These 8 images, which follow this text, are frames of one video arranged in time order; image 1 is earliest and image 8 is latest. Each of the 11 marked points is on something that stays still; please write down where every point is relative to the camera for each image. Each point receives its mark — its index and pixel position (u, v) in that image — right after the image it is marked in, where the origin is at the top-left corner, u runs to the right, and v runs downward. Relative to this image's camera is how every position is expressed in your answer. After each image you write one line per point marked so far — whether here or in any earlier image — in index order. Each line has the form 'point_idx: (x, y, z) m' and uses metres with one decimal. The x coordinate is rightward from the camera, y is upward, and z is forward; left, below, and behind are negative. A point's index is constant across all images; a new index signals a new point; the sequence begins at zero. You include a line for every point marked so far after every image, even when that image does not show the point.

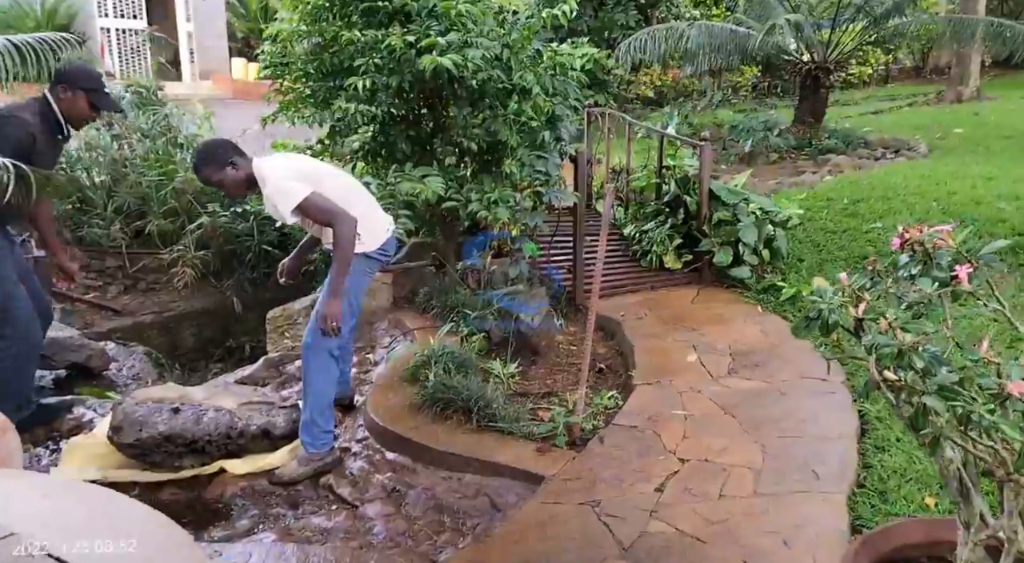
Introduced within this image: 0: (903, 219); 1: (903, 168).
0: (+2.6, +0.4, +5.0) m
1: (+3.3, +1.0, +6.4) m
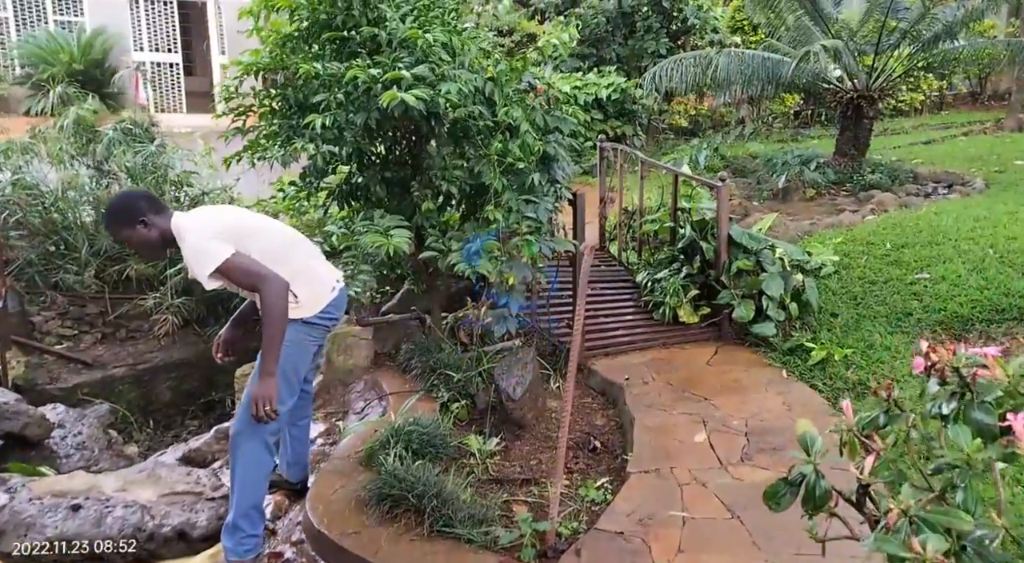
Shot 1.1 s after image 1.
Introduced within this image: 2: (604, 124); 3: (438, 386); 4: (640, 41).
0: (+2.5, +0.1, +4.4) m
1: (+3.4, +0.6, +5.8) m
2: (+1.1, +1.9, +9.1) m
3: (-0.4, -0.5, +3.7) m
4: (+1.6, +3.1, +9.8) m
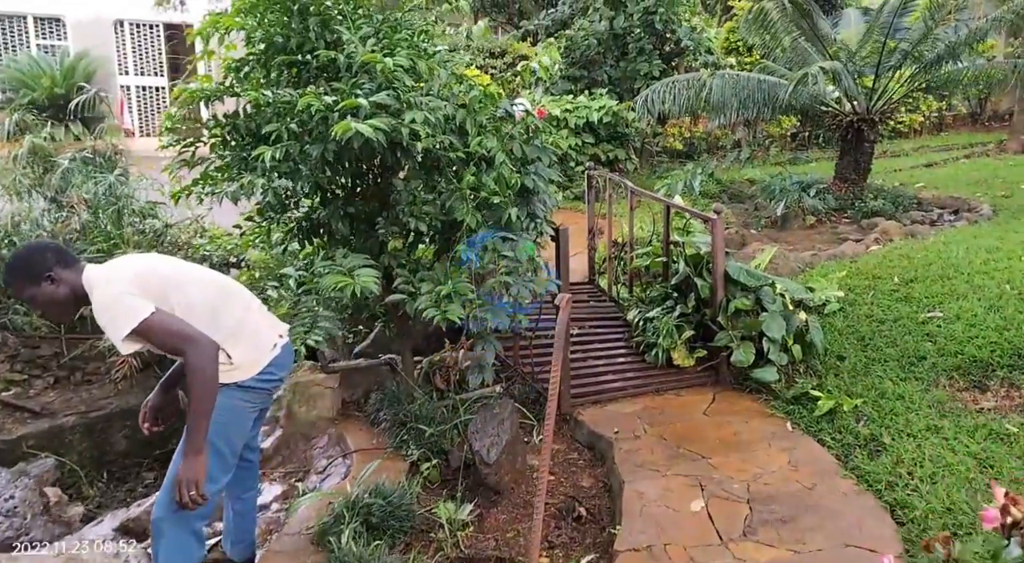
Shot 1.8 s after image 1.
0: (+2.4, -0.1, +4.1) m
1: (+3.2, +0.3, +5.5) m
2: (+1.0, +1.6, +8.9) m
3: (-0.5, -0.7, +3.4) m
4: (+1.5, +2.7, +9.5) m
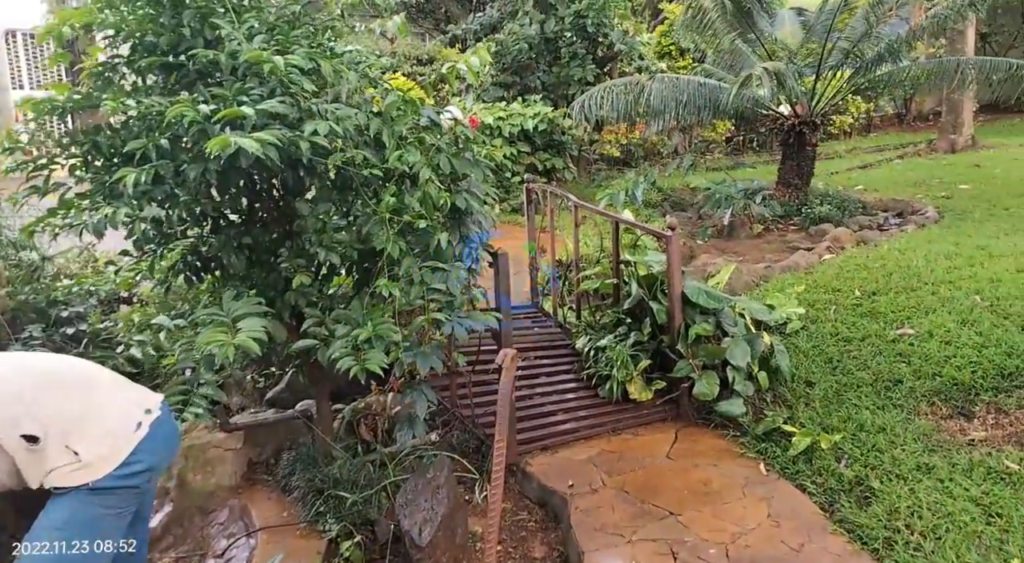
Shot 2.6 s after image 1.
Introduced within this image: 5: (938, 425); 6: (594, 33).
0: (+2.1, -0.2, +3.8) m
1: (+2.8, +0.3, +5.2) m
2: (+0.2, +1.4, +8.5) m
3: (-0.7, -0.9, +2.8) m
4: (+0.7, +2.6, +9.2) m
5: (+1.7, -0.6, +3.1) m
6: (+1.0, +2.9, +9.1) m
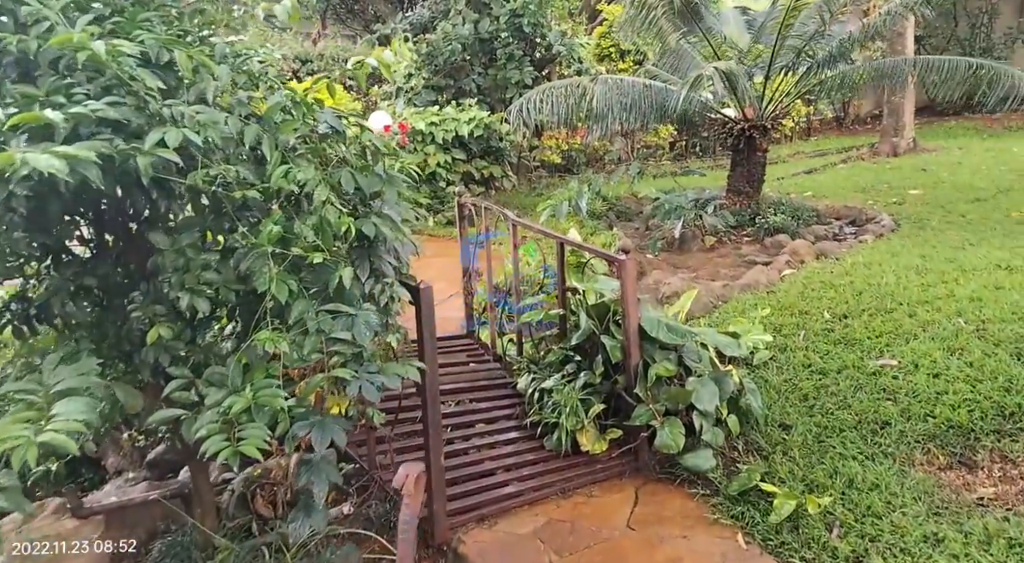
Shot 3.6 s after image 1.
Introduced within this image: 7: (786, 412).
0: (+1.8, -0.3, +3.4) m
1: (+2.4, +0.2, +4.9) m
2: (-0.5, +1.2, +7.9) m
3: (-0.9, -1.0, +2.2) m
4: (-0.1, +2.4, +8.6) m
5: (+1.5, -0.7, +2.7) m
6: (+0.2, +2.8, +8.6) m
7: (+1.1, -0.5, +3.2) m
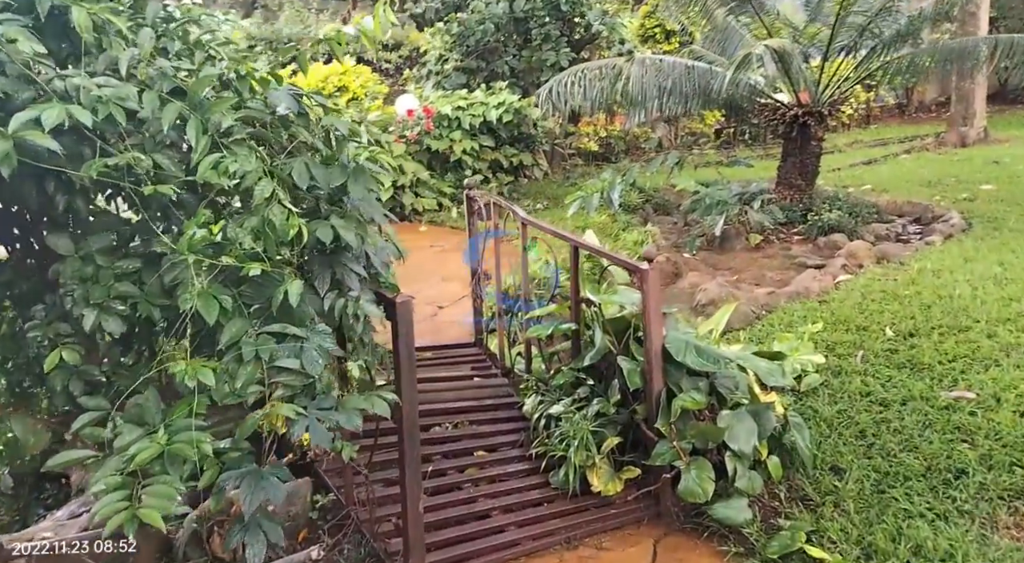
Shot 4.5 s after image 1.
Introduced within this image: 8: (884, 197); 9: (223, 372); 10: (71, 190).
0: (+1.8, -0.3, +2.8) m
1: (+2.5, +0.1, +4.3) m
2: (-0.2, +1.3, +7.5) m
3: (-1.0, -1.0, +1.8) m
4: (+0.3, +2.5, +8.1) m
5: (+1.5, -0.8, +2.2) m
6: (+0.6, +2.8, +8.1) m
7: (+1.1, -0.6, +2.7) m
8: (+3.2, +0.7, +6.5) m
9: (-0.7, -0.2, +1.7) m
10: (-1.0, +0.2, +1.7) m
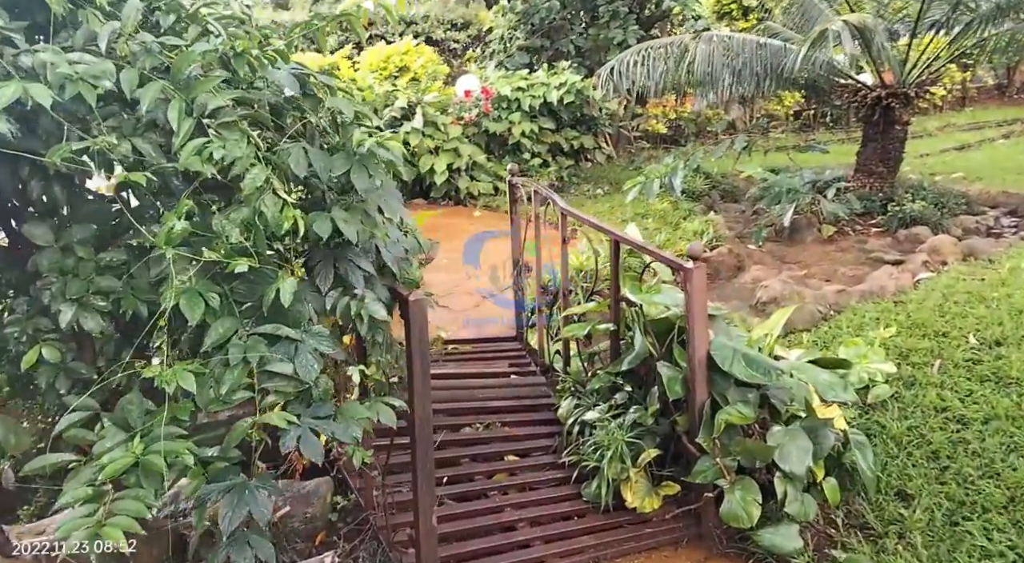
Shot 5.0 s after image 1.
0: (+1.9, -0.4, +2.5) m
1: (+2.7, +0.1, +3.9) m
2: (+0.4, +1.4, +7.2) m
3: (-0.9, -1.0, +1.8) m
4: (+0.9, +2.6, +7.8) m
5: (+1.5, -0.8, +1.9) m
6: (+1.3, +3.0, +7.7) m
7: (+1.2, -0.6, +2.4) m
8: (+3.6, +0.7, +6.0) m
9: (-0.6, -0.2, +1.6) m
10: (-1.0, +0.2, +1.6) m
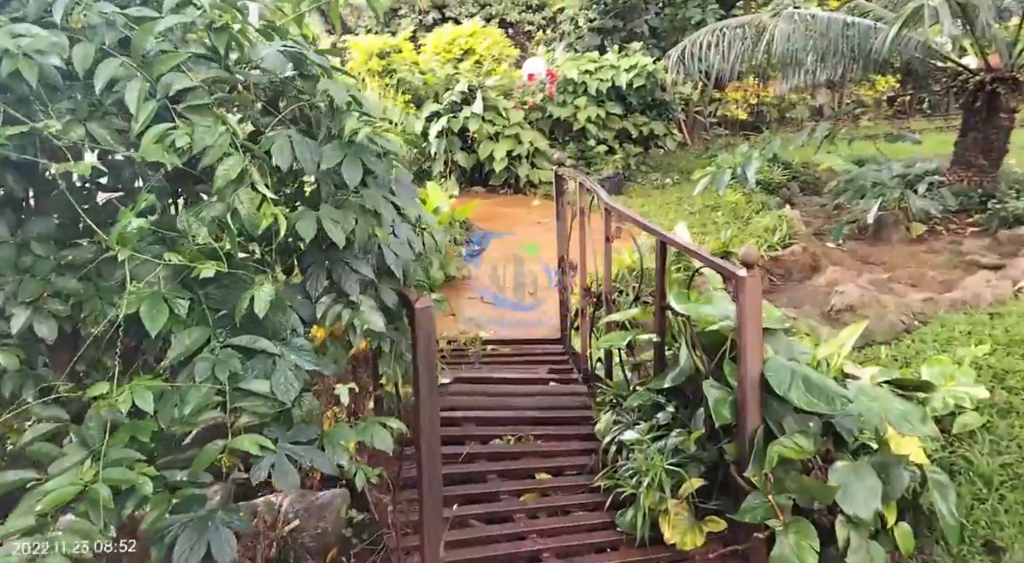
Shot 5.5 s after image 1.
0: (+2.0, -0.4, +2.0) m
1: (+2.9, +0.1, +3.3) m
2: (+1.0, +1.5, +6.9) m
3: (-1.0, -1.0, +1.6) m
4: (+1.6, +2.7, +7.4) m
5: (+1.5, -0.9, +1.5) m
6: (+1.9, +3.0, +7.3) m
7: (+1.3, -0.7, +2.0) m
8: (+4.1, +0.7, +5.3) m
9: (-0.6, -0.2, +1.4) m
10: (-0.9, +0.2, +1.4) m
